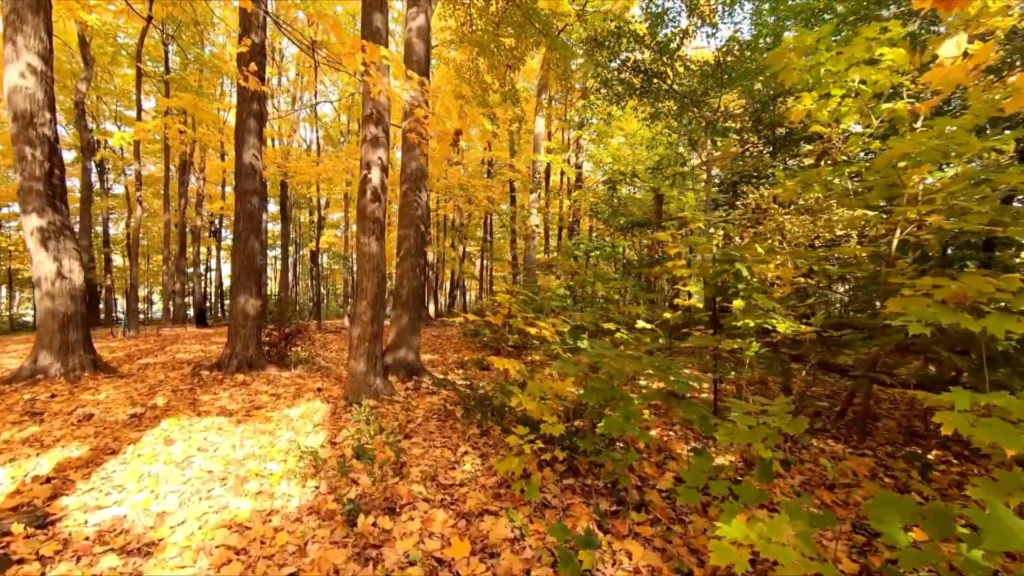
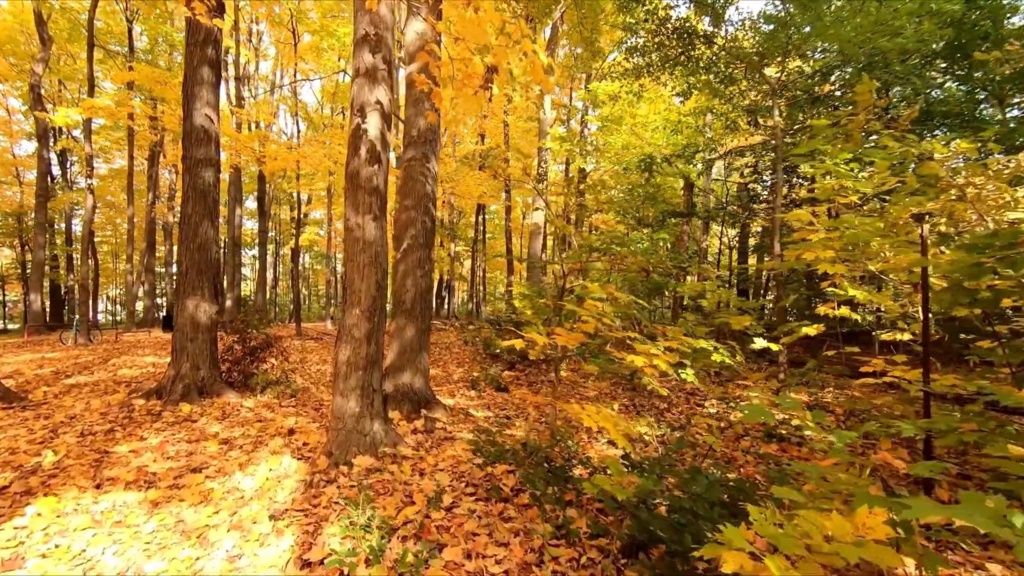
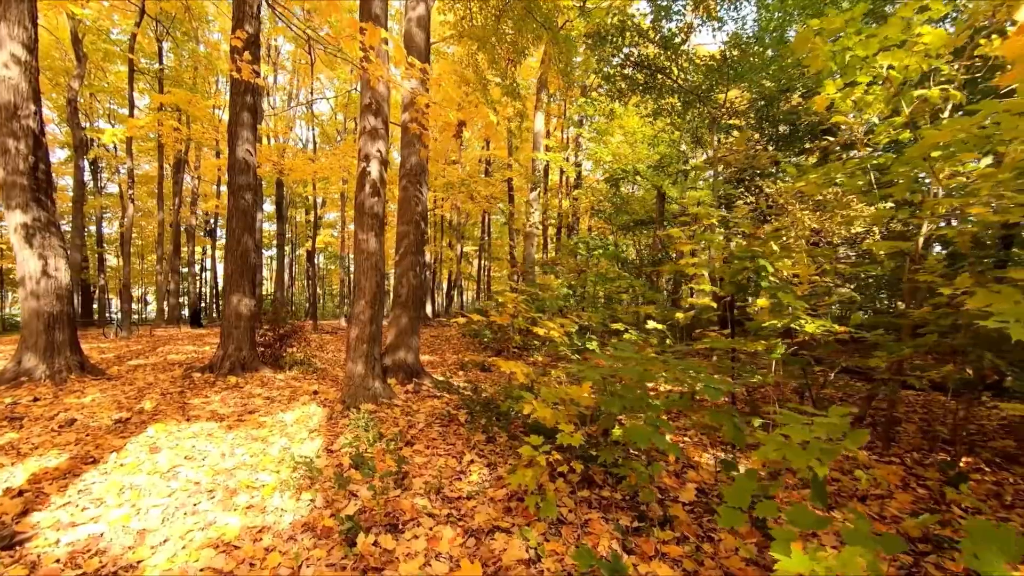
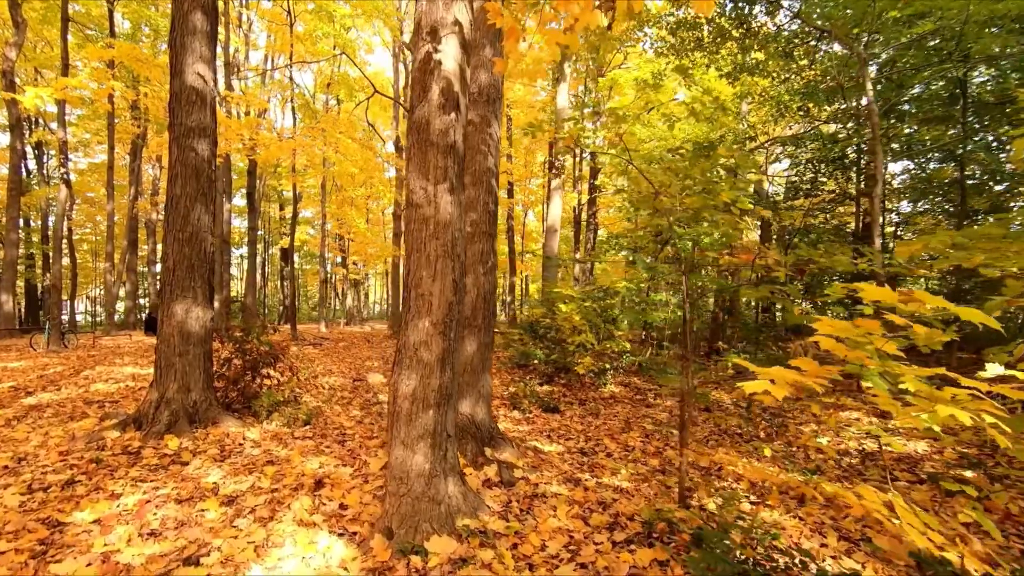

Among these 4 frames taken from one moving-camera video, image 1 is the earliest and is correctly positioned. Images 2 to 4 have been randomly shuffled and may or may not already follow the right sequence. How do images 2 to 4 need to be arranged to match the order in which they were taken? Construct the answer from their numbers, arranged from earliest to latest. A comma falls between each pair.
3, 2, 4
